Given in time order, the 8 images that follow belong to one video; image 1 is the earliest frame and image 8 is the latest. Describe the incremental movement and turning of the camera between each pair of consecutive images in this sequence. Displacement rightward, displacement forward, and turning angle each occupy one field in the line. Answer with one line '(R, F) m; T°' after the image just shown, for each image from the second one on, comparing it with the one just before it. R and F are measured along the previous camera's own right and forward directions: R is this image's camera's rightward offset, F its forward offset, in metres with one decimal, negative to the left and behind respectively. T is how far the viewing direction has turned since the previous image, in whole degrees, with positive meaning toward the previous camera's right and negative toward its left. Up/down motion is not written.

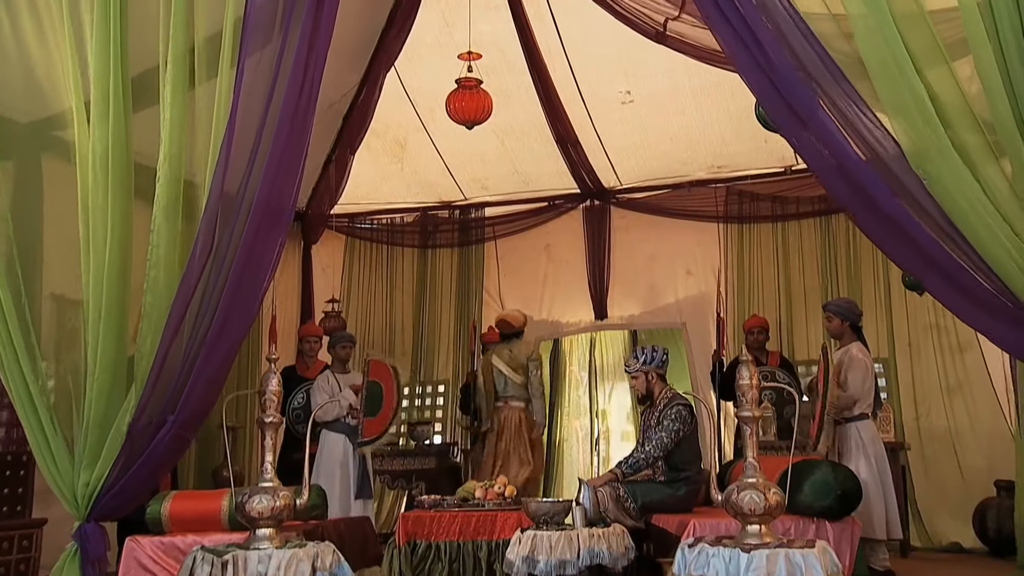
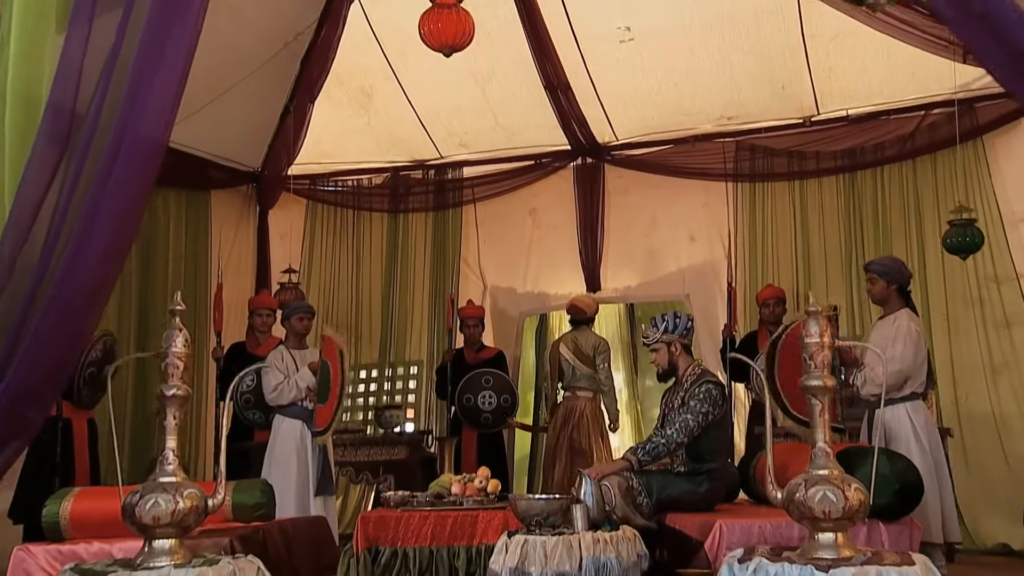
(0.0, +0.9) m; +1°
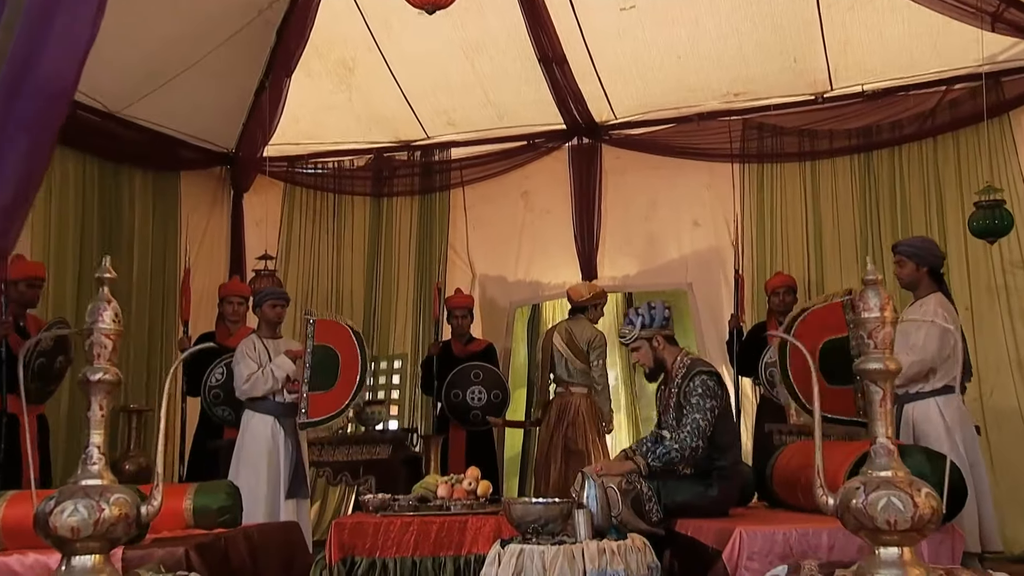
(0.0, +0.4) m; 0°
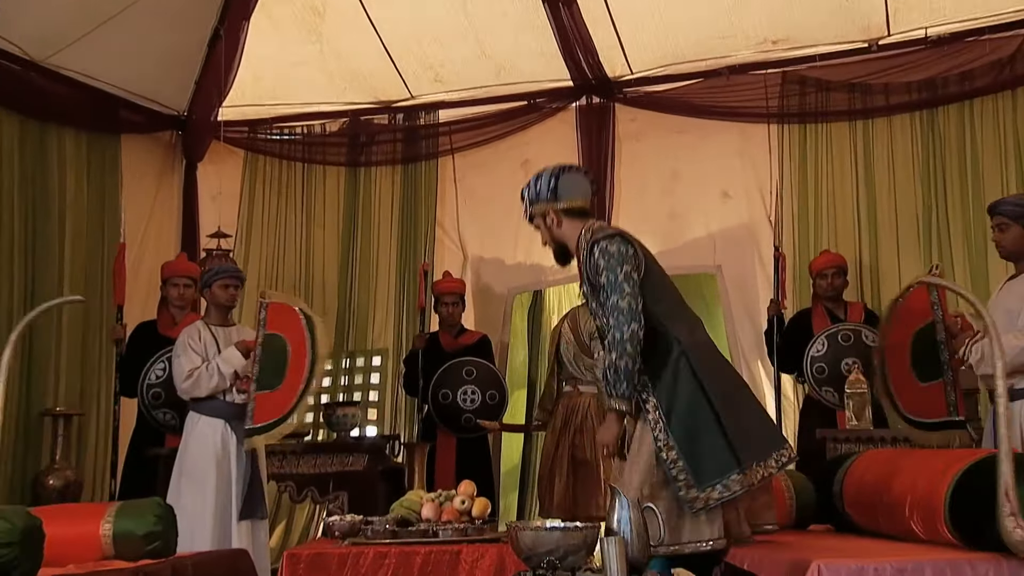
(0.0, +0.9) m; 0°
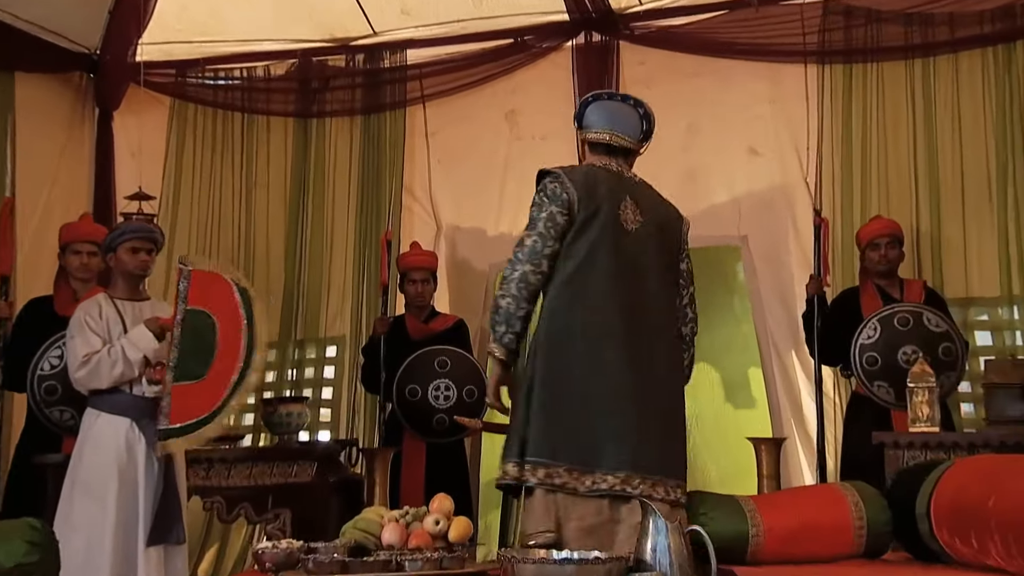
(0.0, +0.9) m; +1°
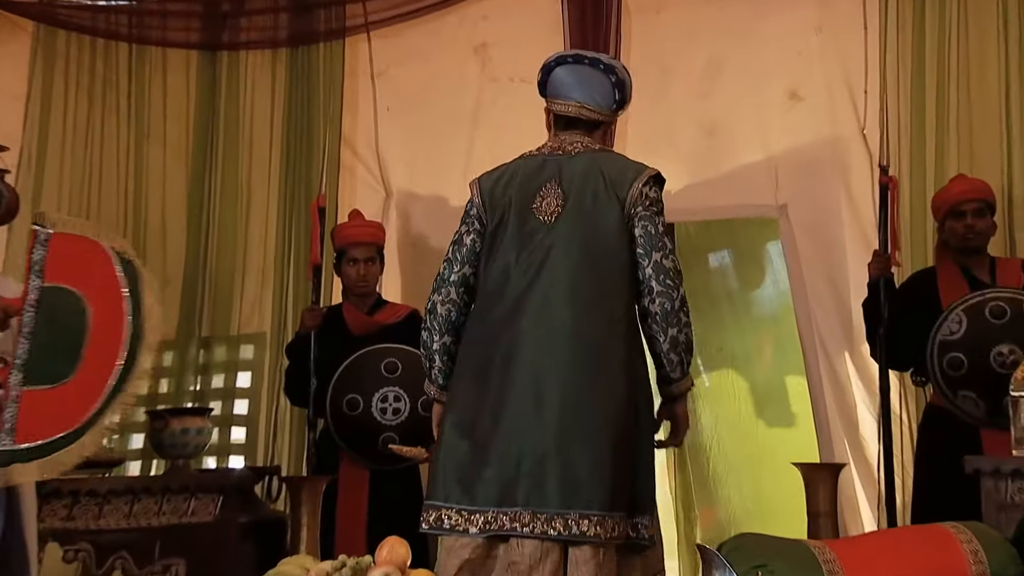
(-0.1, +1.0) m; +2°
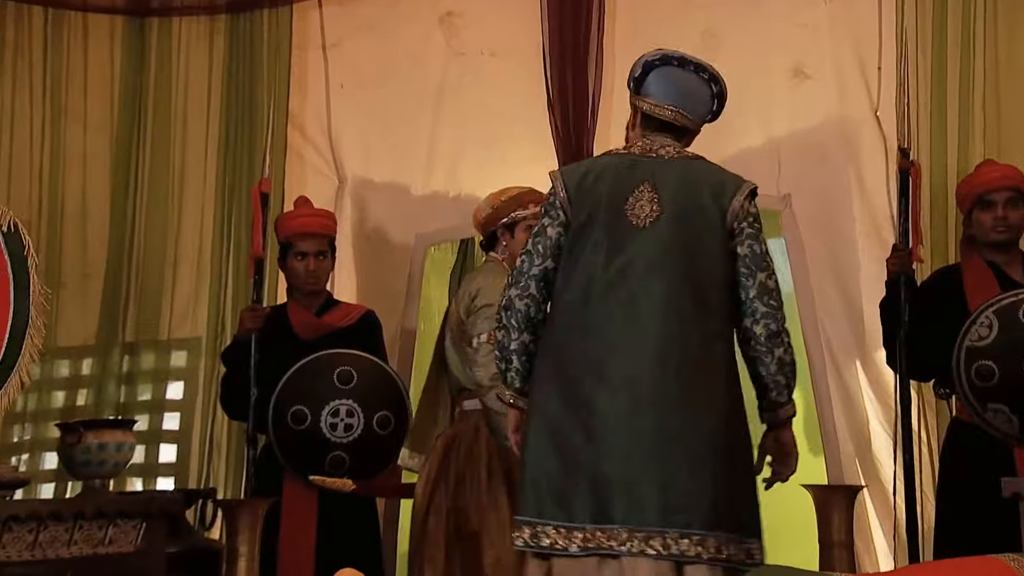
(0.0, +0.4) m; +2°
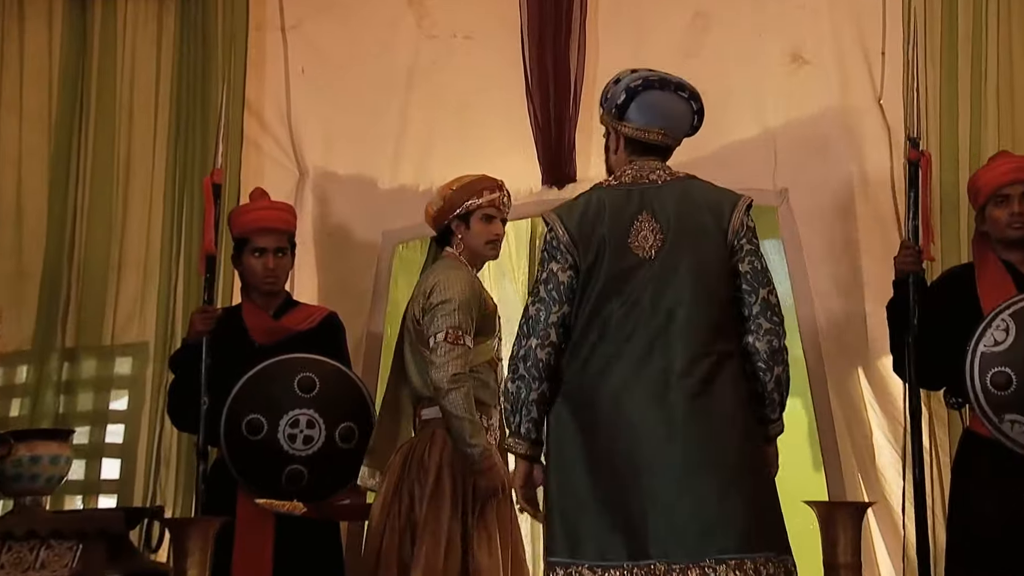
(0.0, +0.2) m; +2°
